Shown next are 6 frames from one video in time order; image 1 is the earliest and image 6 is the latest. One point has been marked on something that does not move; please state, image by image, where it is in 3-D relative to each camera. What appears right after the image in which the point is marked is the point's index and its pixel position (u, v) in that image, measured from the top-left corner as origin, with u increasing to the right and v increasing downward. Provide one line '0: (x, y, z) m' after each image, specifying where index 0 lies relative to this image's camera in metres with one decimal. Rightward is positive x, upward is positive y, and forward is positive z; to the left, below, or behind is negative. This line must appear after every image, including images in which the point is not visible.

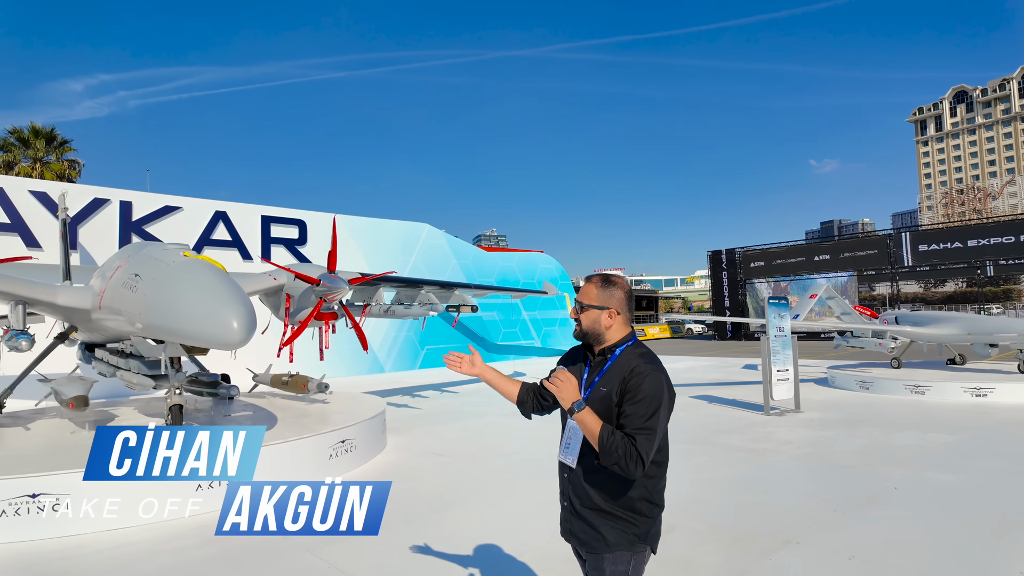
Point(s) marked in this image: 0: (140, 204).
0: (-9.6, +2.2, +15.7) m
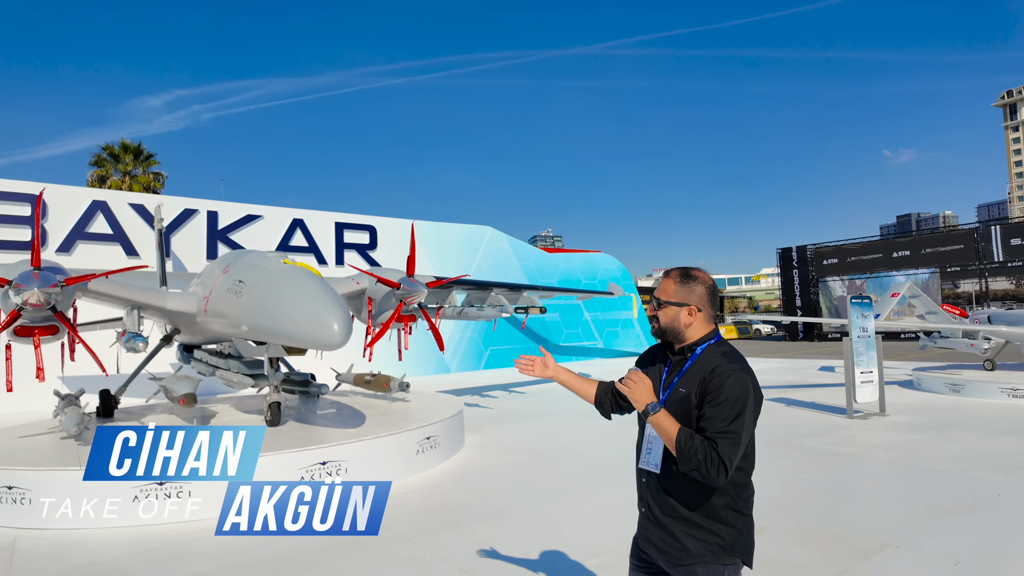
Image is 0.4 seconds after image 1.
0: (-7.8, +2.0, +16.6) m
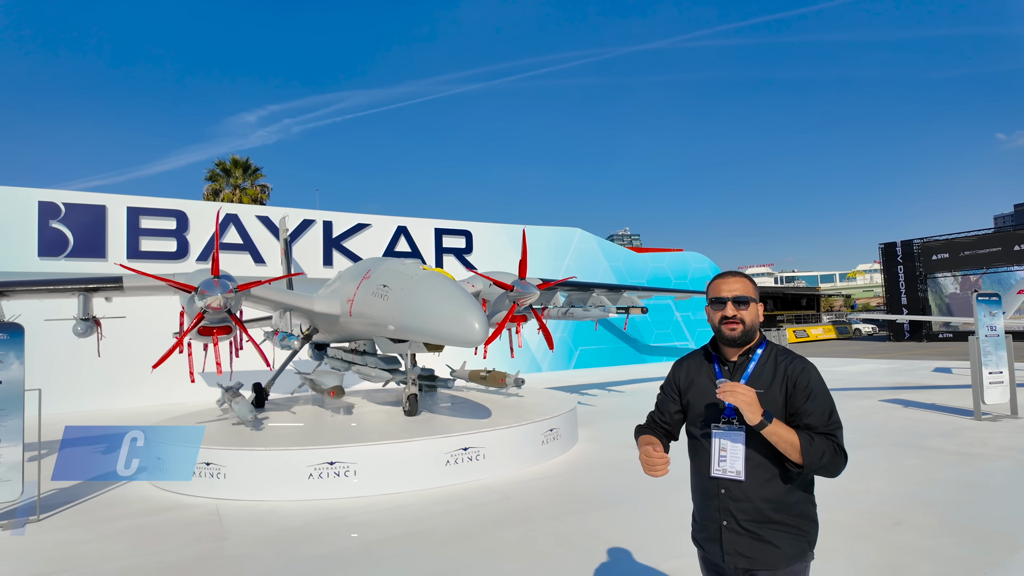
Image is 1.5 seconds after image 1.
0: (-5.1, +1.9, +17.9) m
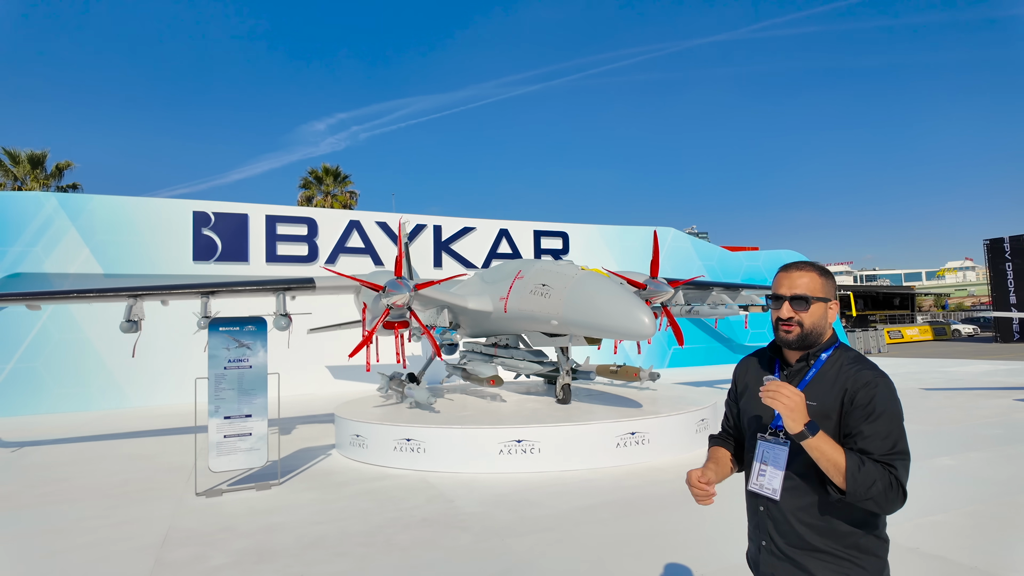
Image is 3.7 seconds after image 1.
0: (-2.0, +1.9, +19.0) m
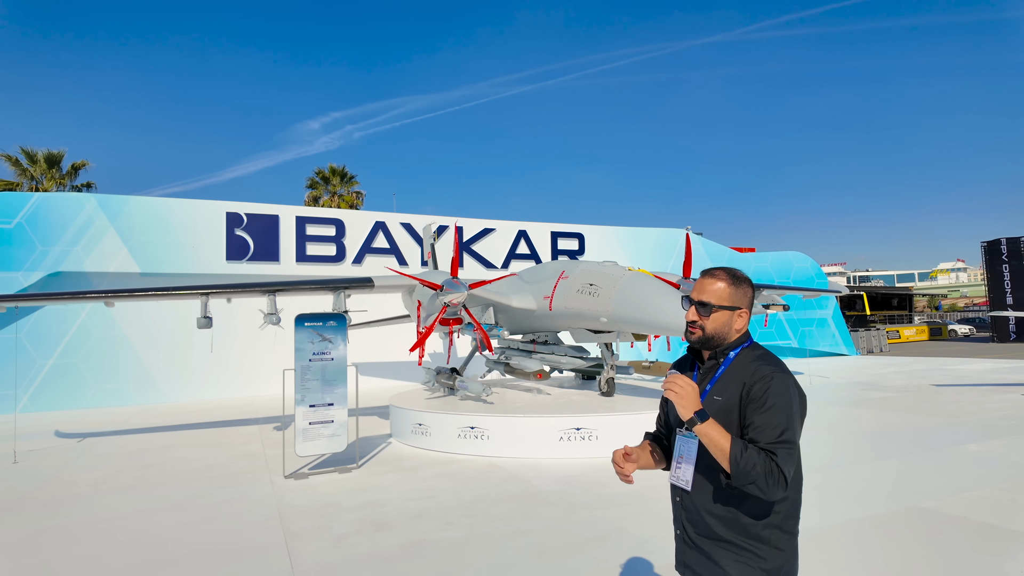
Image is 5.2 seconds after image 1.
0: (-1.4, +1.9, +19.5) m
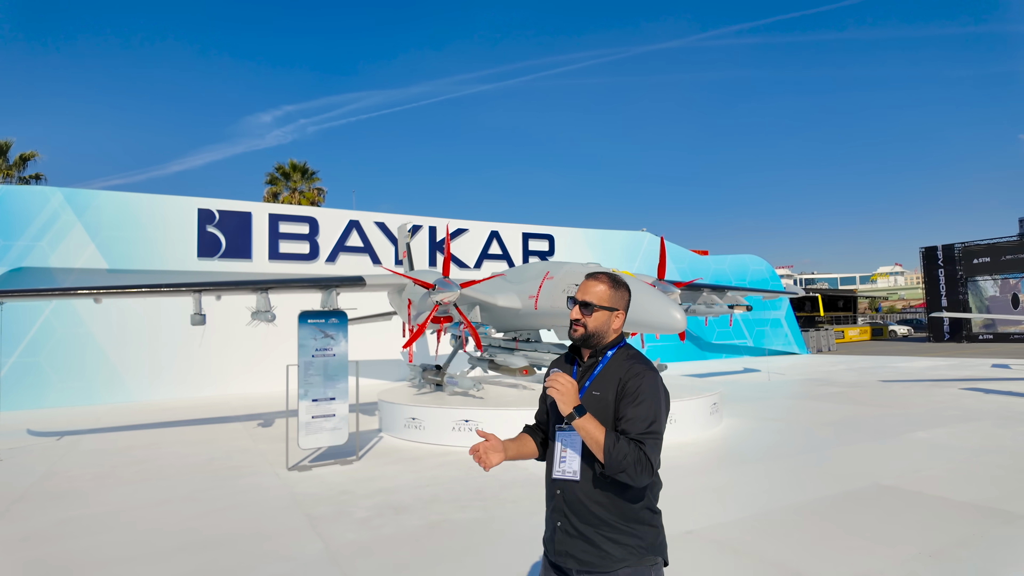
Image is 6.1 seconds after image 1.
0: (-2.3, +2.0, +19.8) m
